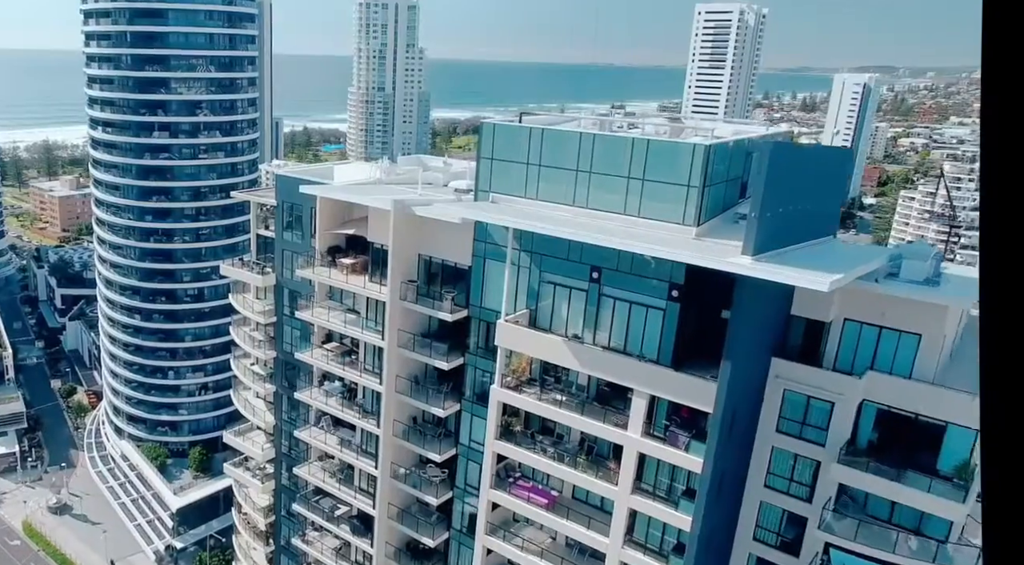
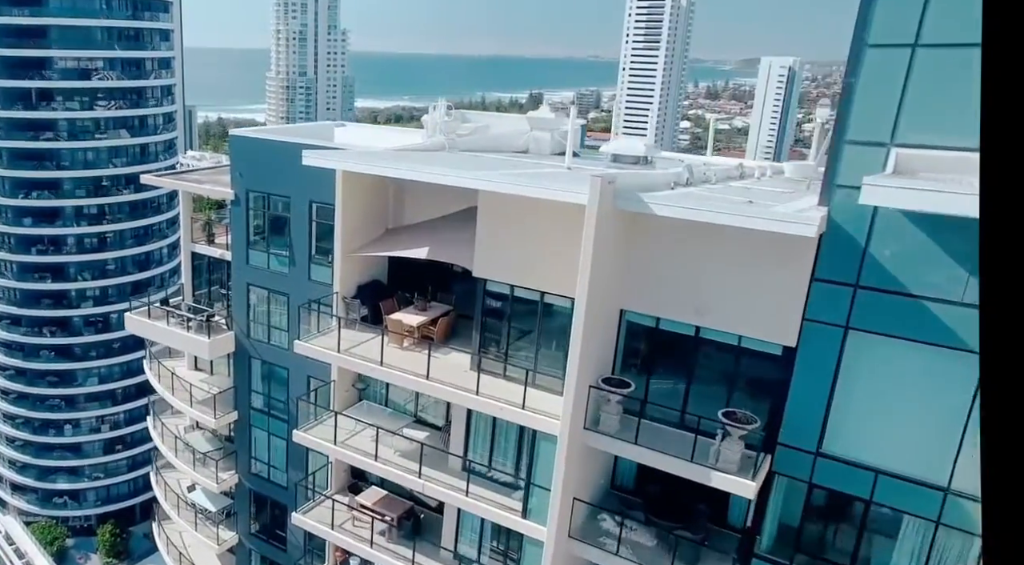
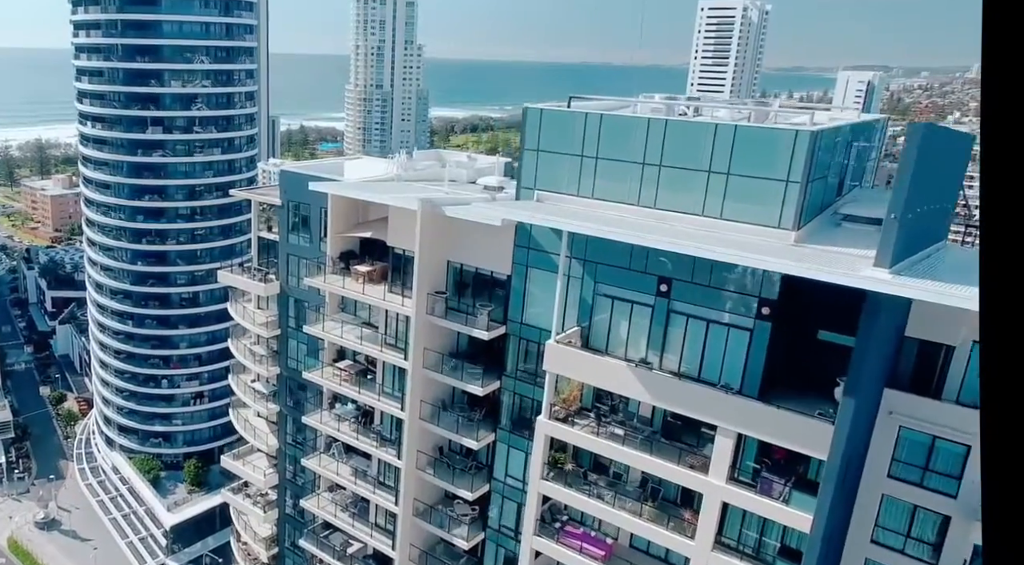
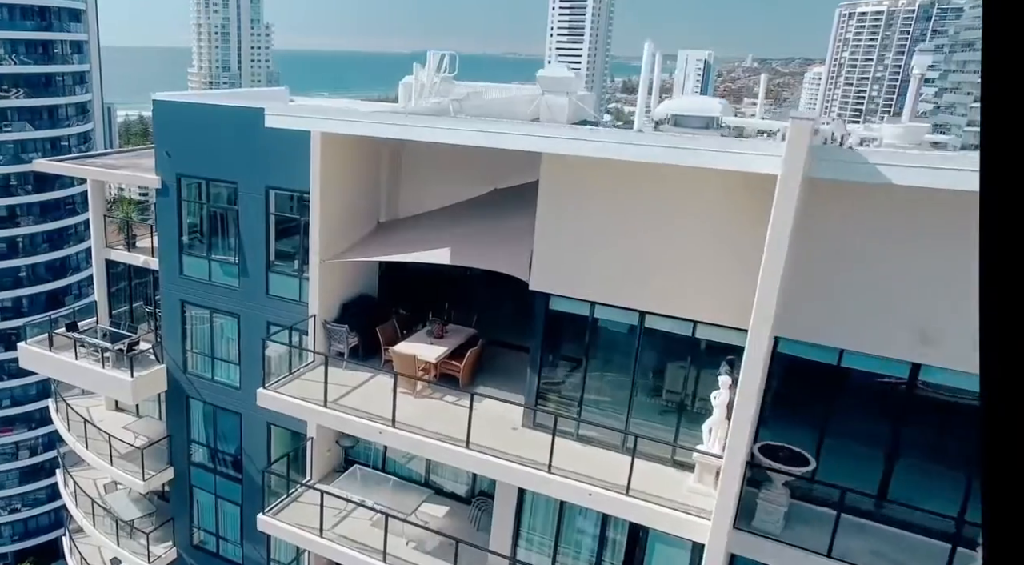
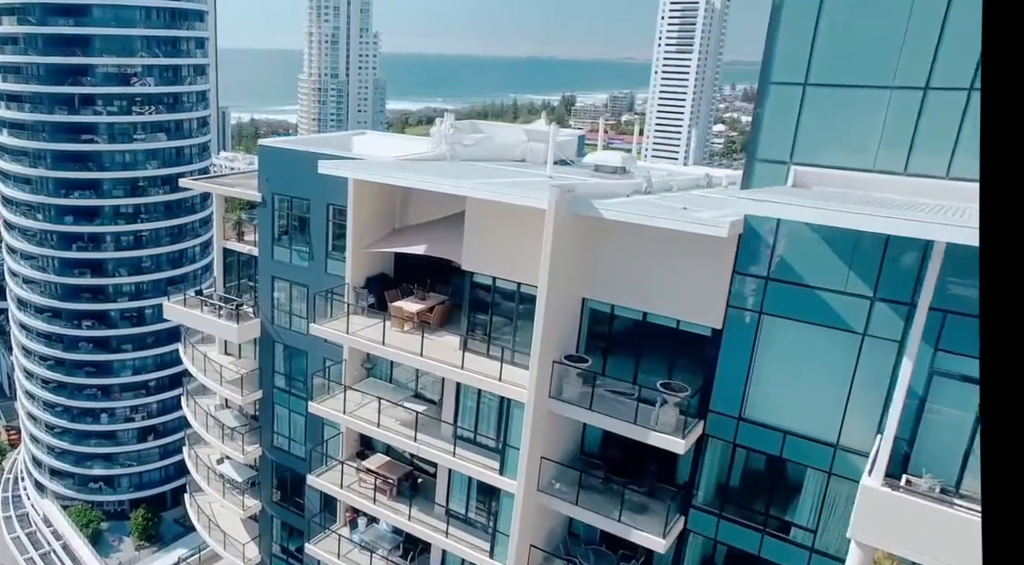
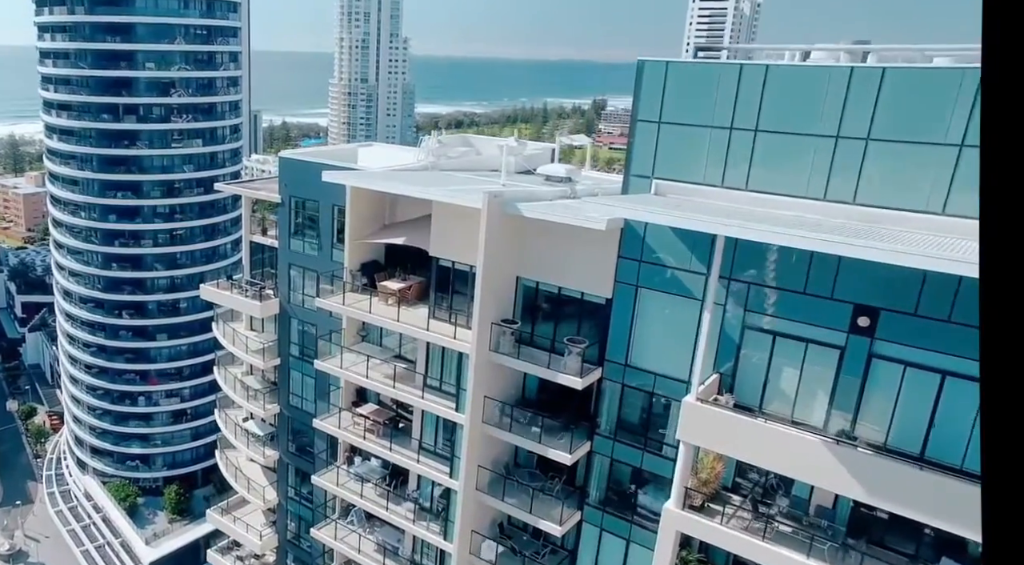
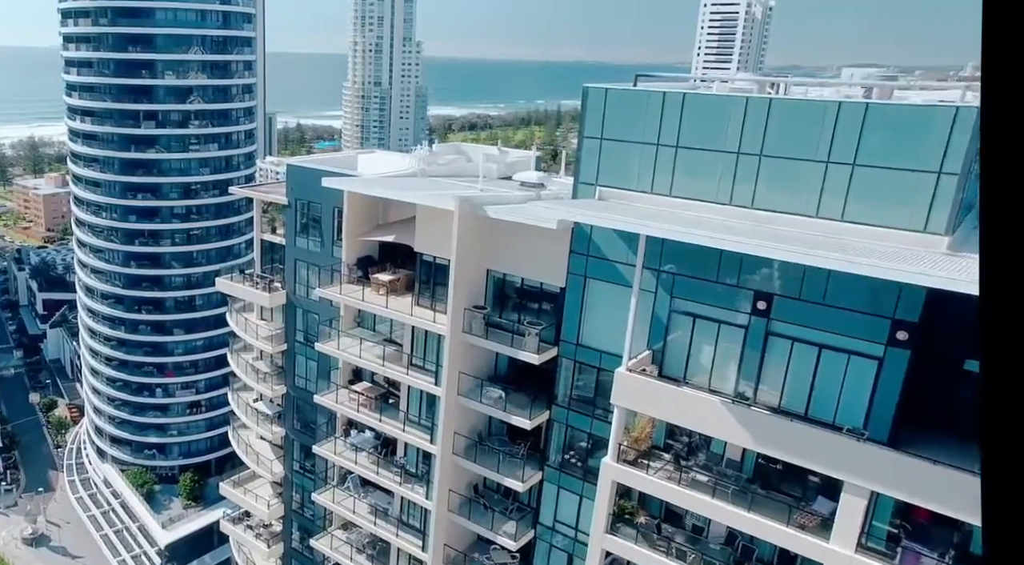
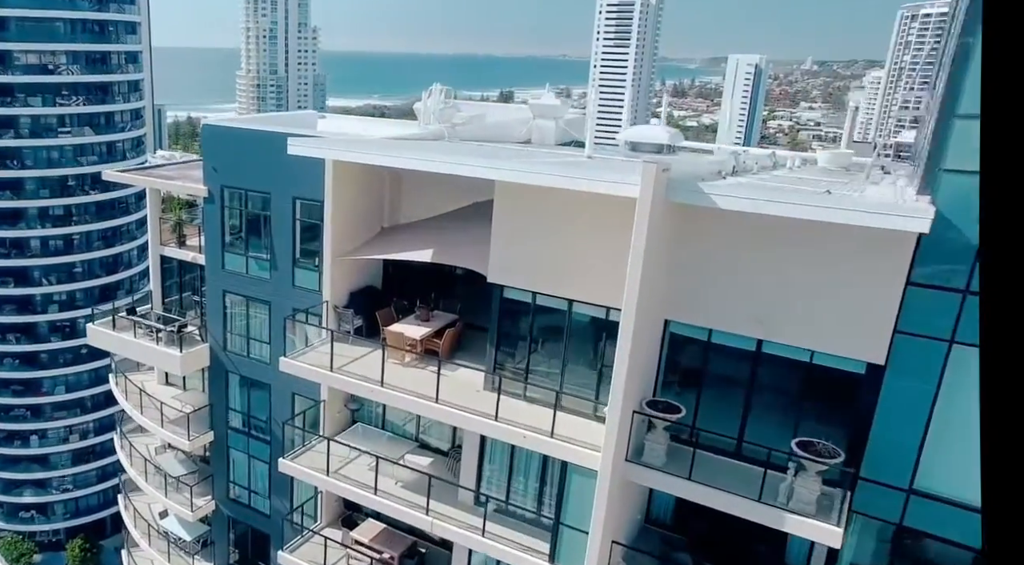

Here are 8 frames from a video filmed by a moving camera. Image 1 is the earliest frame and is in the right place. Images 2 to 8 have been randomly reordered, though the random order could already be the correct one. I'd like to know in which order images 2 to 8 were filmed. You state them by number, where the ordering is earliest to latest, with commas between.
3, 7, 6, 5, 2, 8, 4
